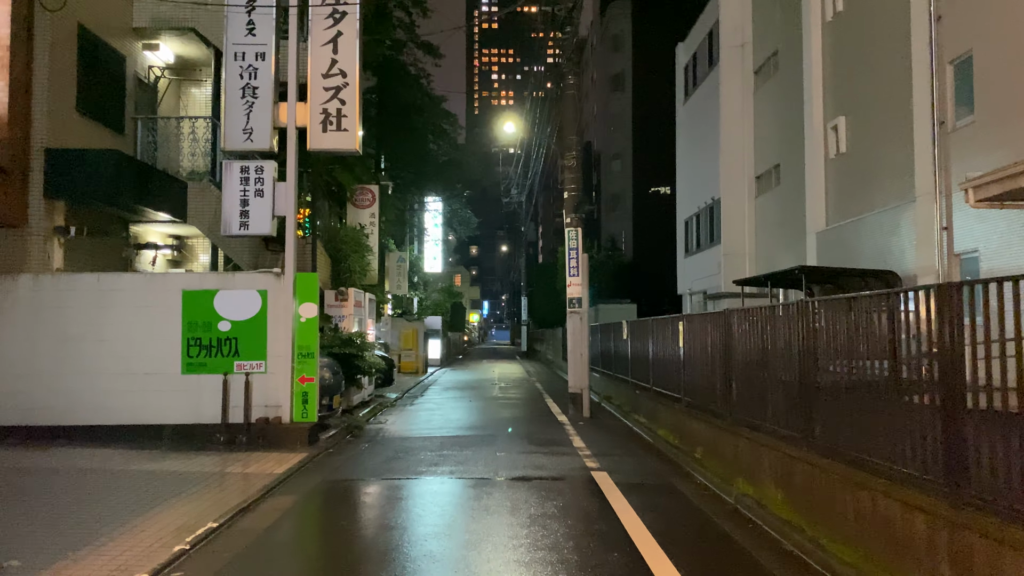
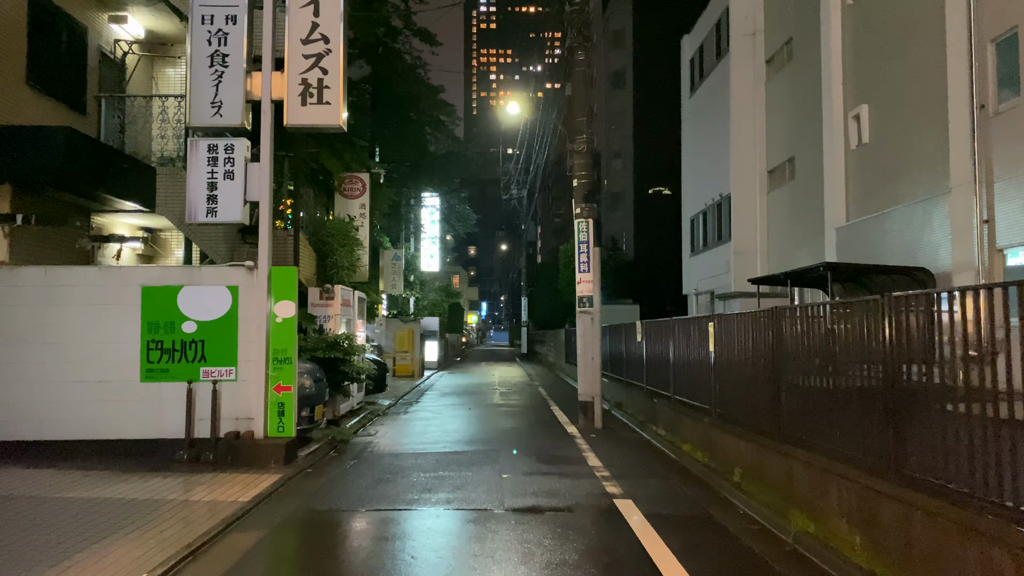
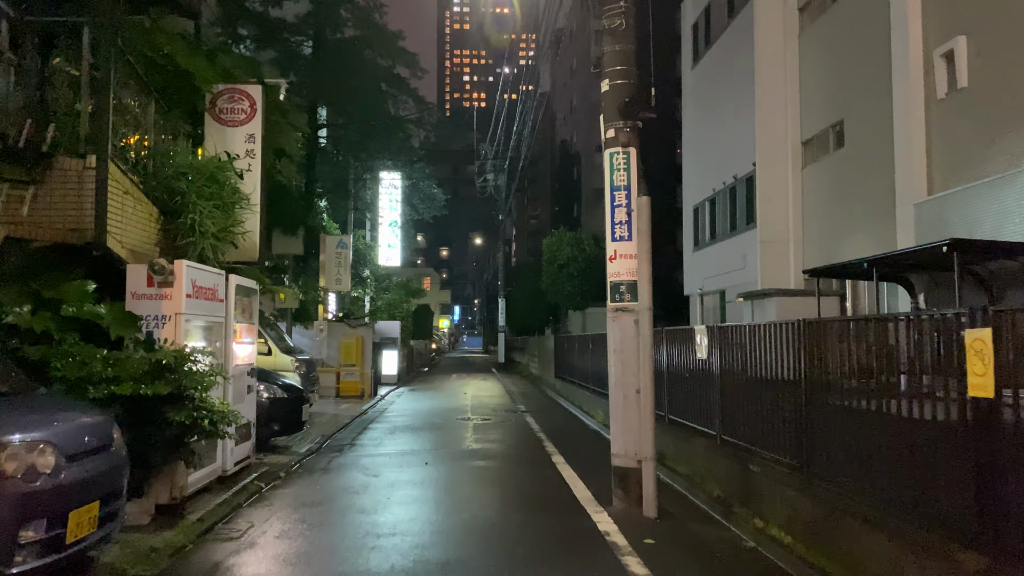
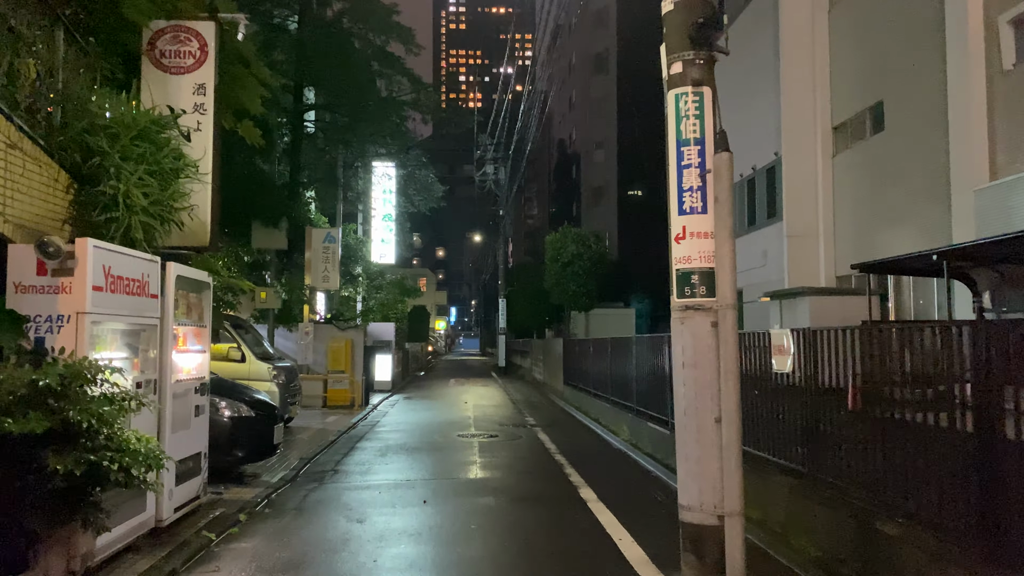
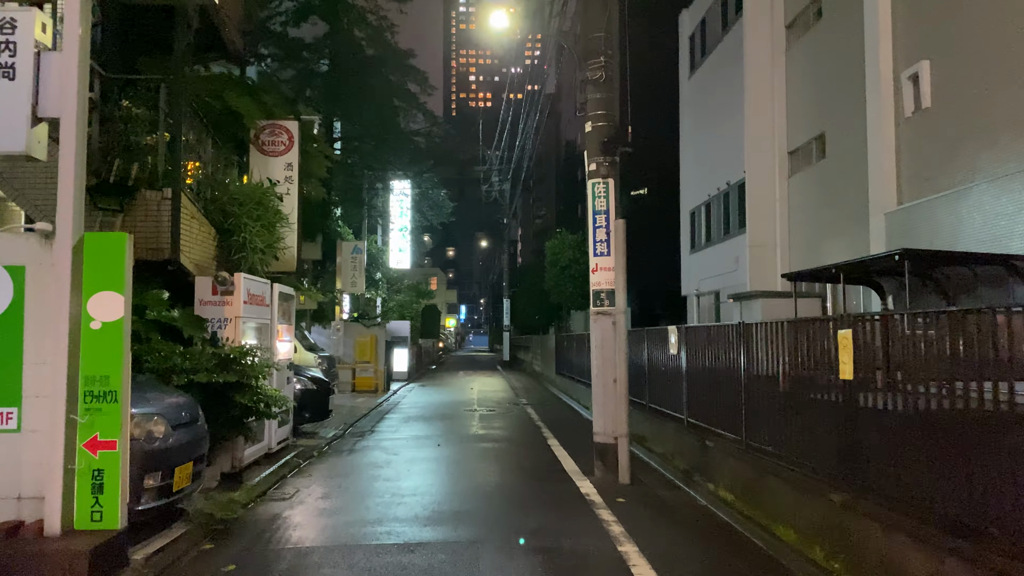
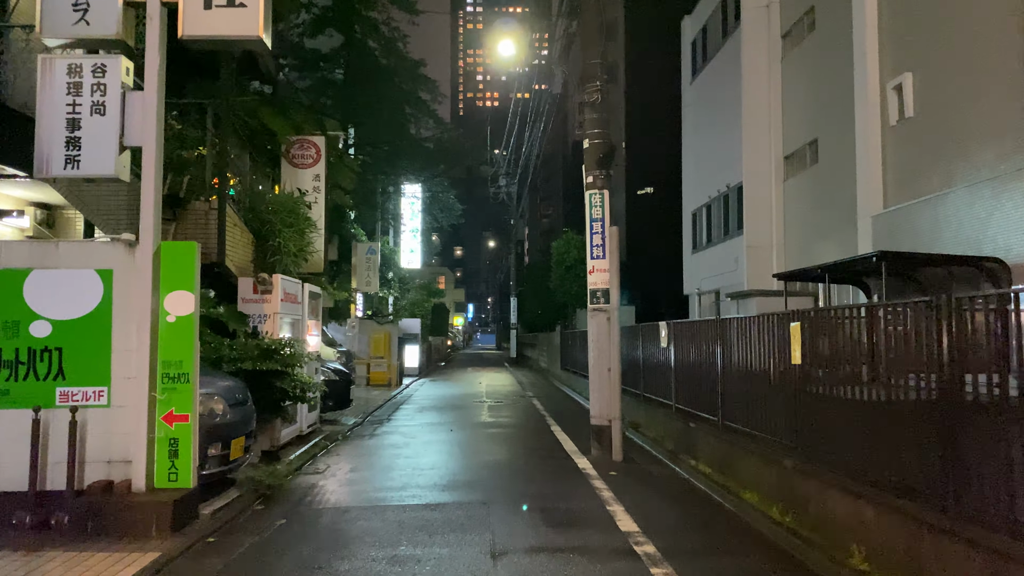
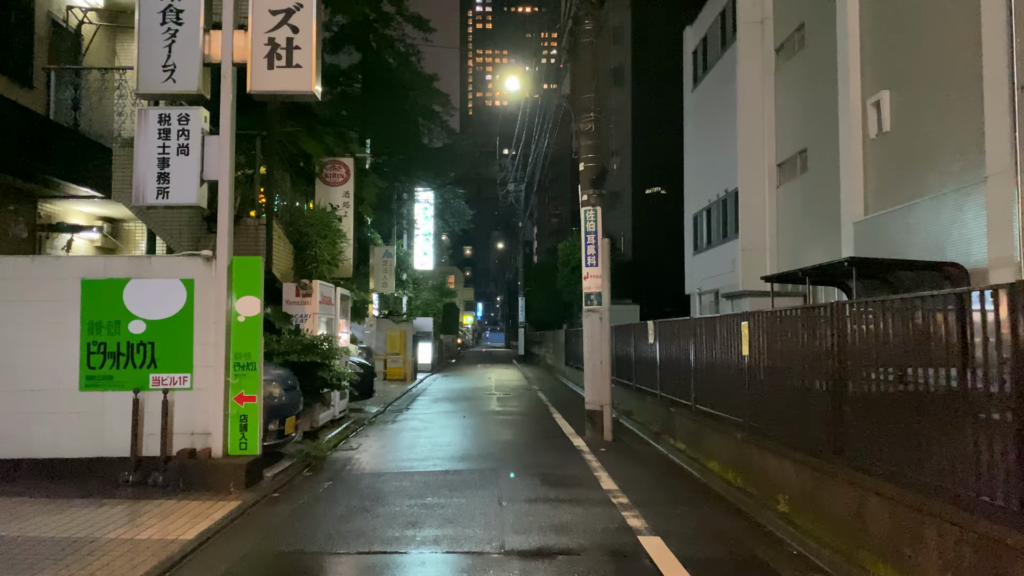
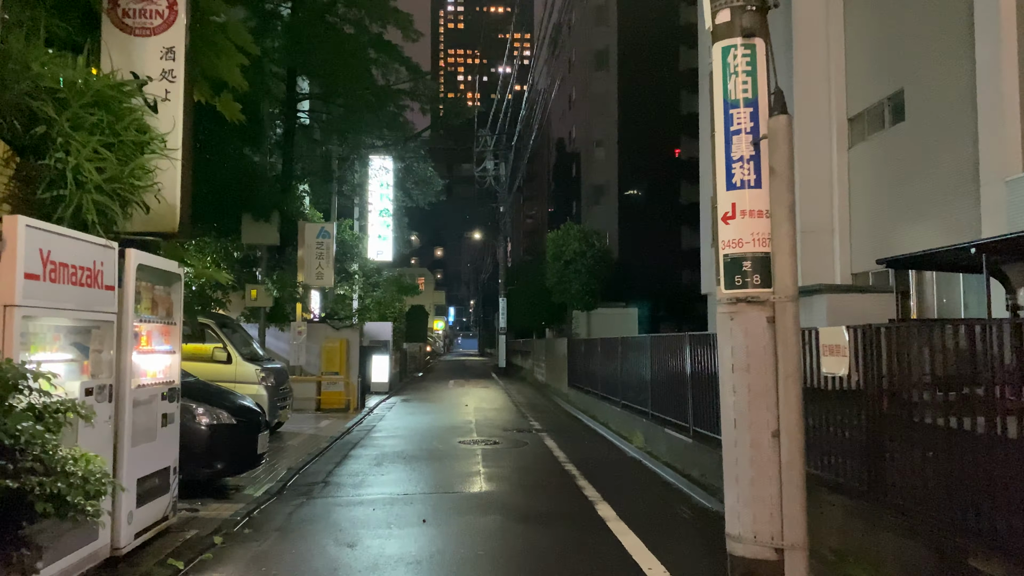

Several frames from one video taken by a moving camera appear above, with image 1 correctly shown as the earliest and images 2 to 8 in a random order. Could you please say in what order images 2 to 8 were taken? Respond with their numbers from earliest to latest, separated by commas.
2, 7, 6, 5, 3, 4, 8
